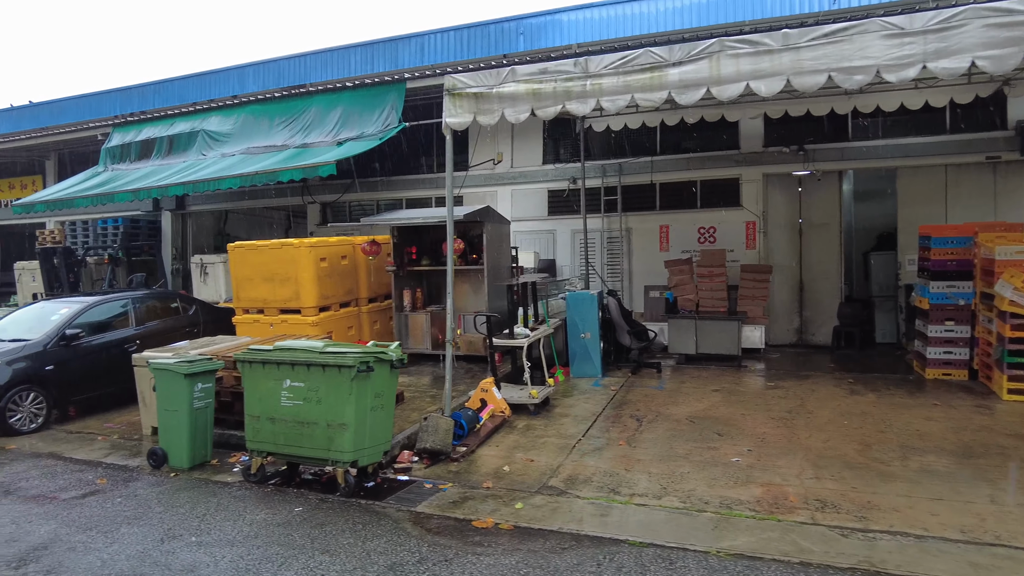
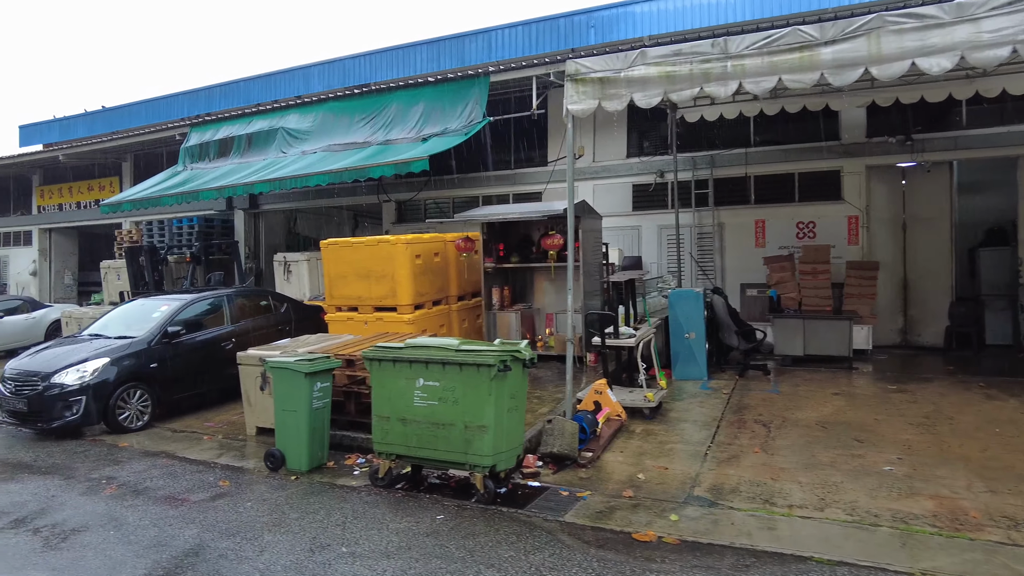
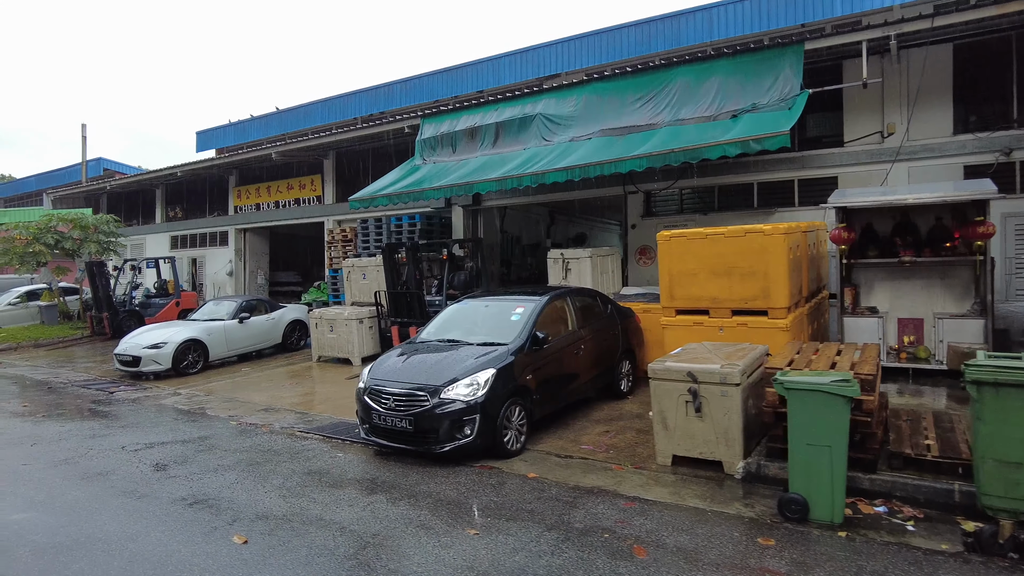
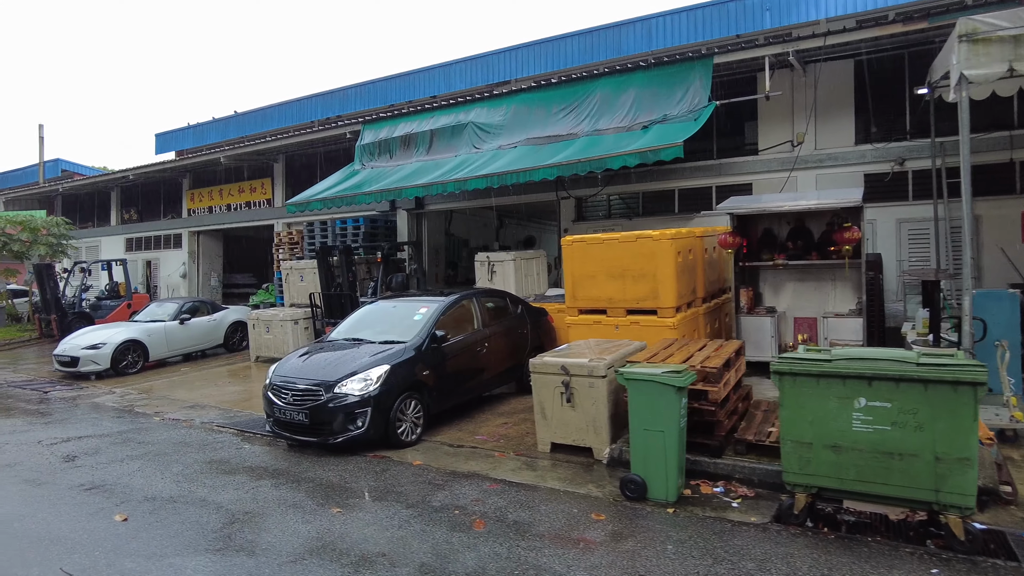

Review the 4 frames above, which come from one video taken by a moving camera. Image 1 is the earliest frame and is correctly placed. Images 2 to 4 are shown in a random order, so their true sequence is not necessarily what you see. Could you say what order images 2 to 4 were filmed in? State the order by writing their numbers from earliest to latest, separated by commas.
2, 4, 3
